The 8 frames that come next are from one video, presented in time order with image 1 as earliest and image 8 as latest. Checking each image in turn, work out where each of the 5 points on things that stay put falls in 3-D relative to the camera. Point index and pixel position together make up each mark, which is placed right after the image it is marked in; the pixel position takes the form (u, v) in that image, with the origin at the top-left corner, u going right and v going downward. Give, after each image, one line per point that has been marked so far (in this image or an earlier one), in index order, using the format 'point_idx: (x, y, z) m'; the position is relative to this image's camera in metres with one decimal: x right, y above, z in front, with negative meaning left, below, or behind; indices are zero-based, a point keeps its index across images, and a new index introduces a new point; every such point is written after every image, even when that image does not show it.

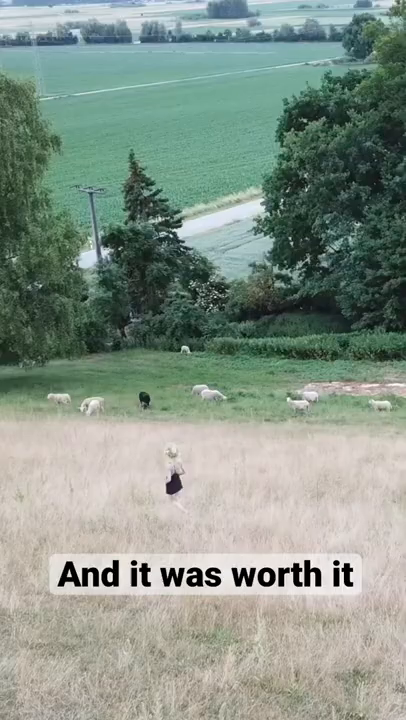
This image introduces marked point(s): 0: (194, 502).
0: (-0.1, -1.2, +14.0) m
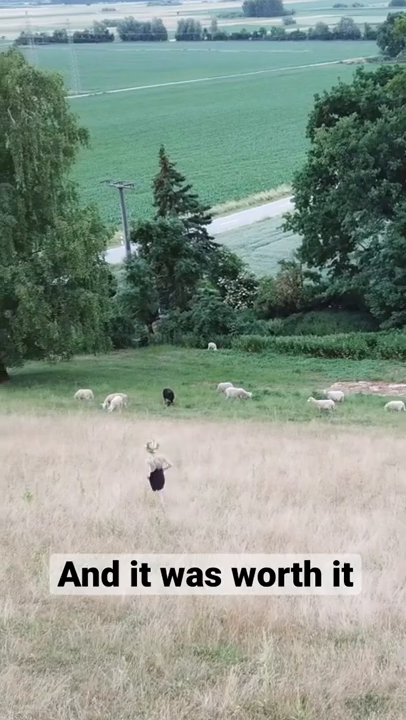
0: (+0.1, -1.2, +13.5) m
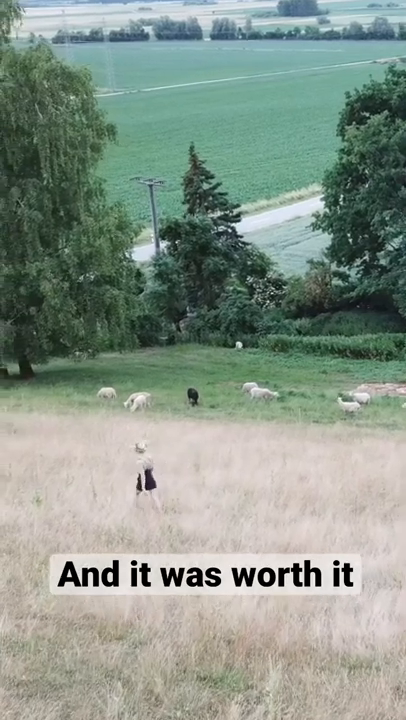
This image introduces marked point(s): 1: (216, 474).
0: (+0.2, -1.2, +13.0) m
1: (+0.1, -1.1, +15.9) m
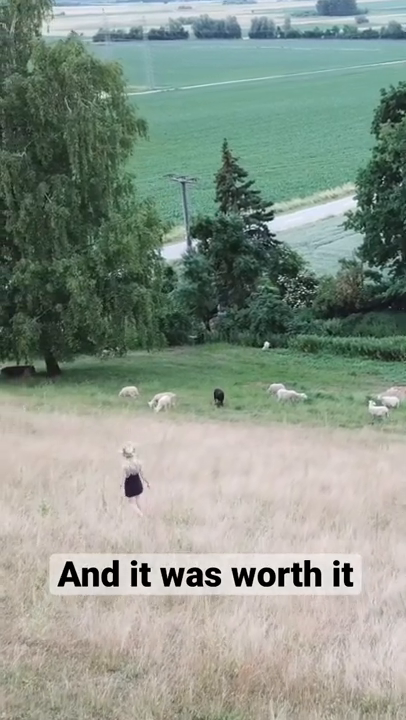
0: (+0.3, -1.2, +12.3) m
1: (+0.3, -1.1, +15.2) m
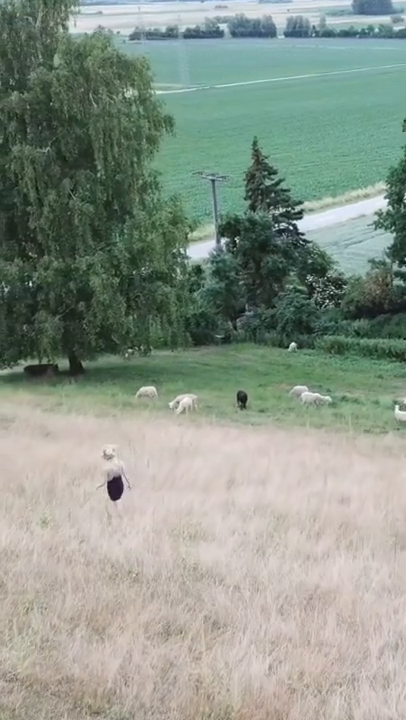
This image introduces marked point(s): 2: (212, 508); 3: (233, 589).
0: (+0.4, -1.3, +11.6) m
1: (+0.4, -1.2, +14.5) m
2: (+0.1, -1.2, +13.2) m
3: (+0.2, -1.3, +9.3) m
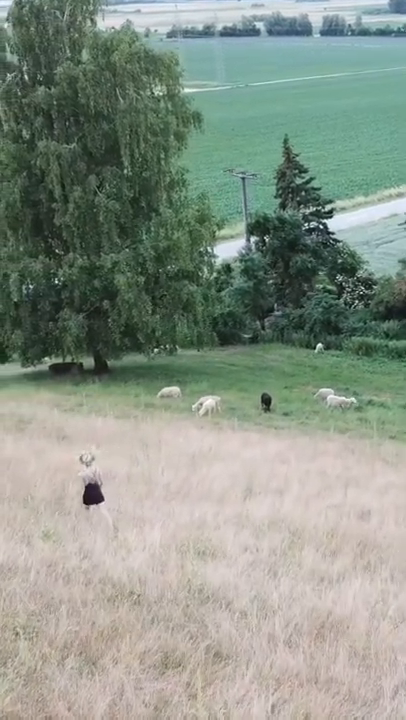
0: (+0.4, -1.3, +10.9) m
1: (+0.6, -1.2, +13.9) m
2: (+0.2, -1.3, +12.6) m
3: (+0.2, -1.4, +8.7) m
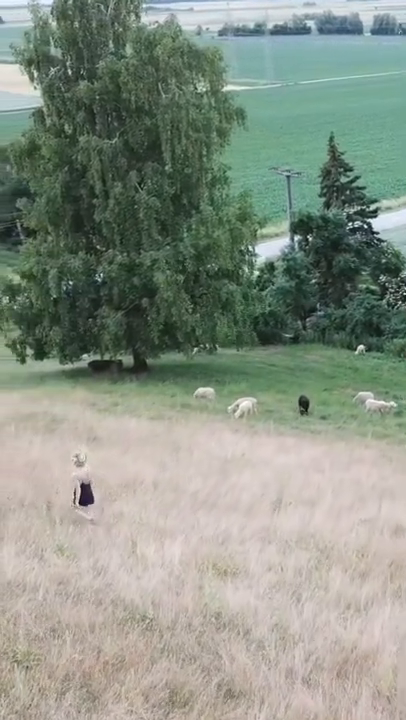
0: (+0.6, -1.4, +10.3) m
1: (+0.8, -1.3, +13.3) m
2: (+0.3, -1.3, +12.0) m
3: (+0.3, -1.4, +8.1) m
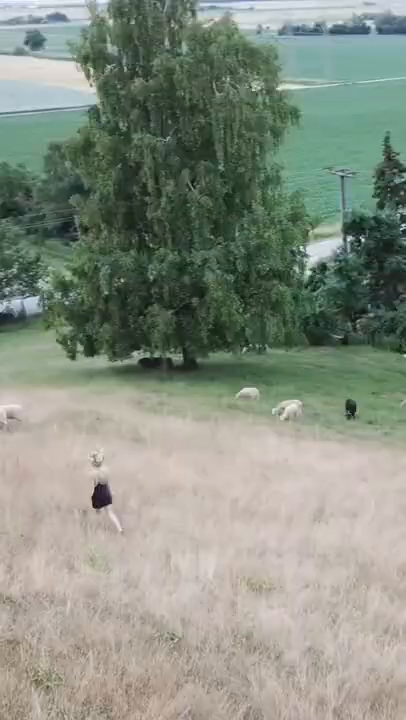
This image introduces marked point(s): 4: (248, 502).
0: (+0.8, -1.4, +10.0) m
1: (+1.1, -1.4, +12.9) m
2: (+0.6, -1.4, +11.7) m
3: (+0.4, -1.5, +7.8) m
4: (+0.4, -1.3, +14.6) m
